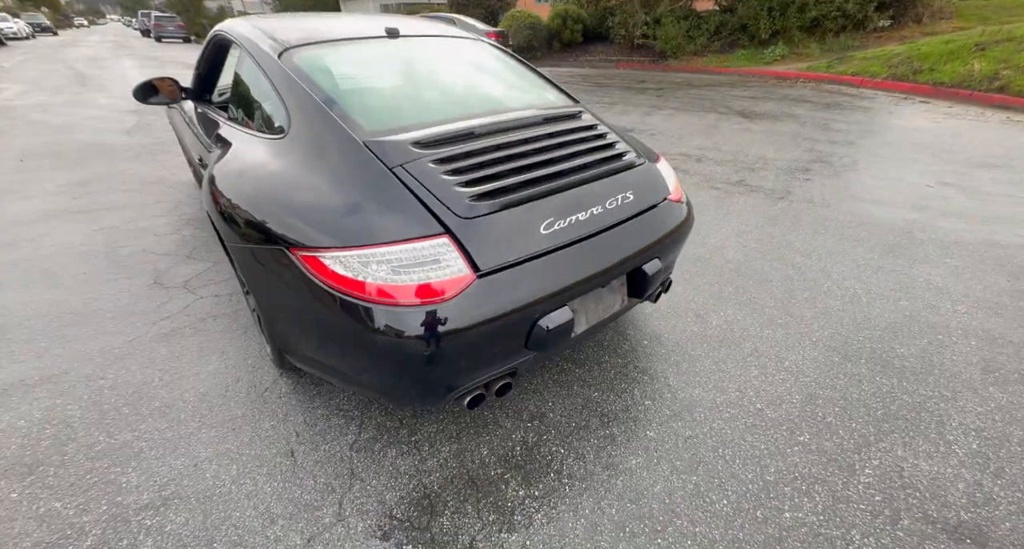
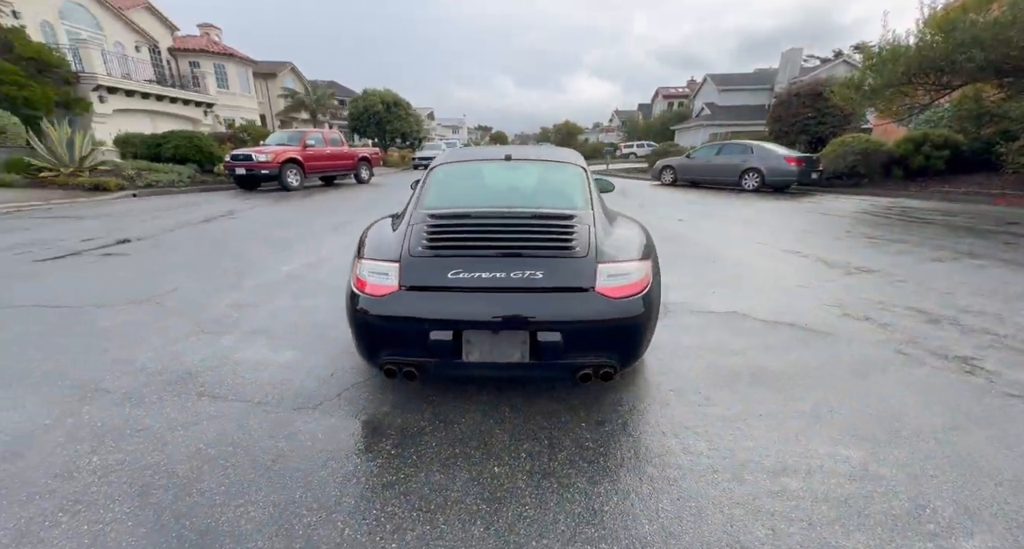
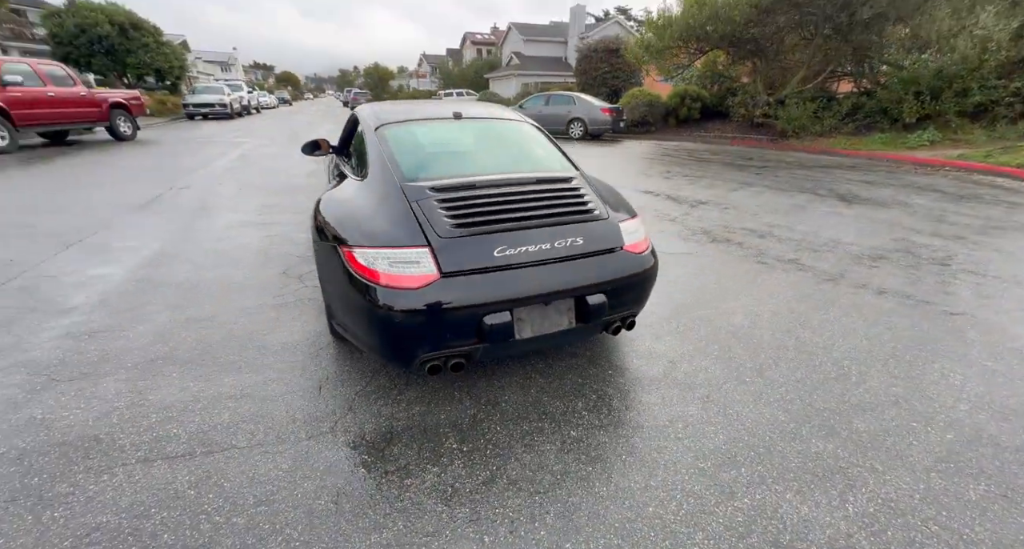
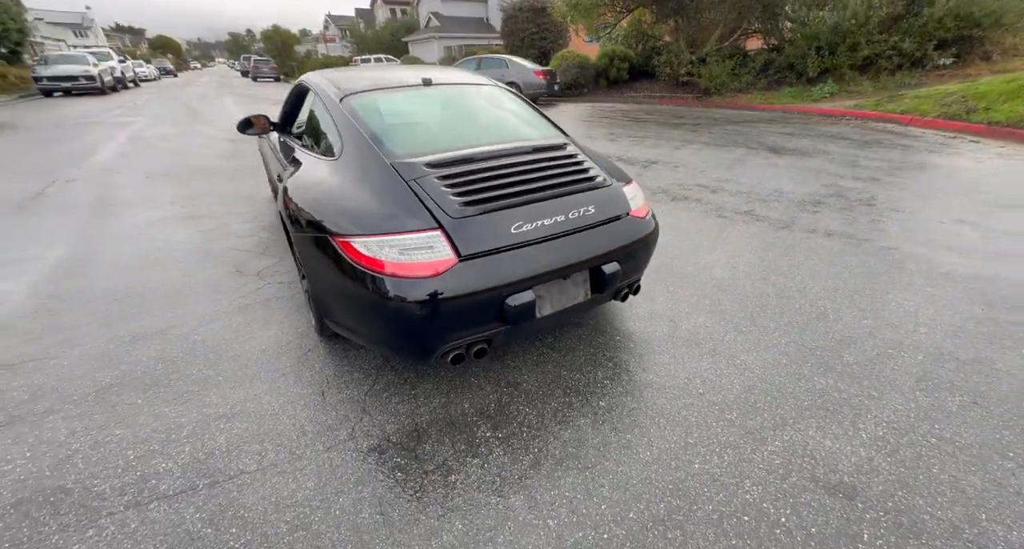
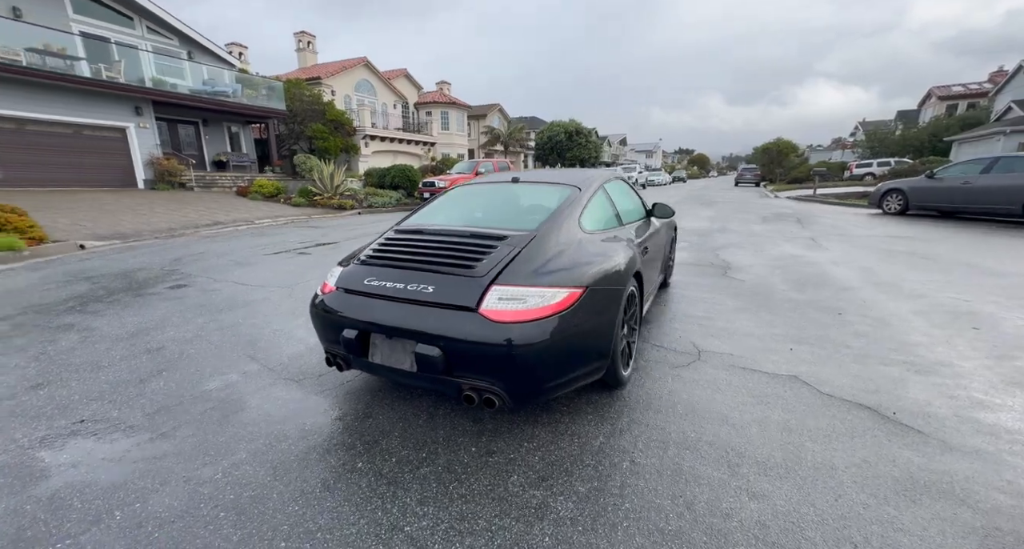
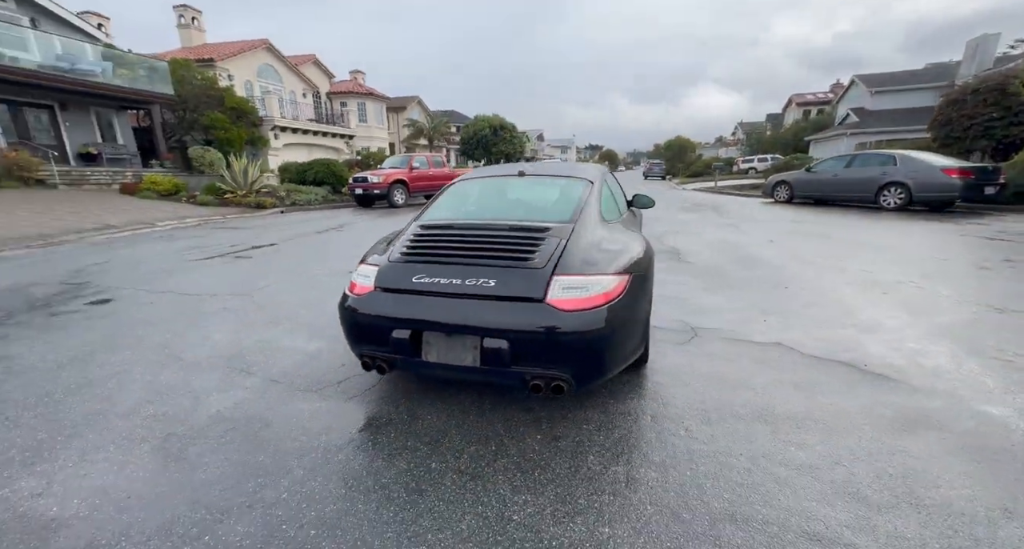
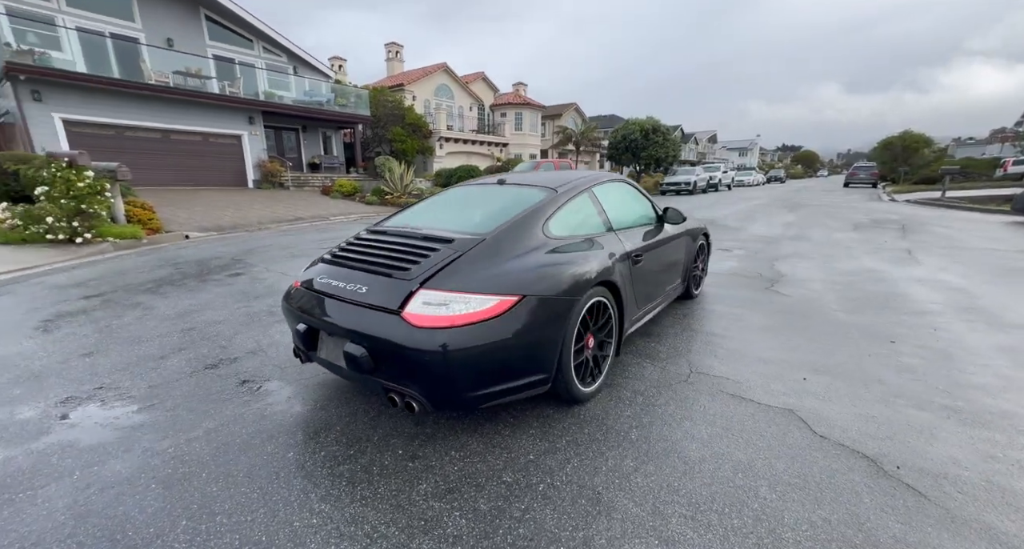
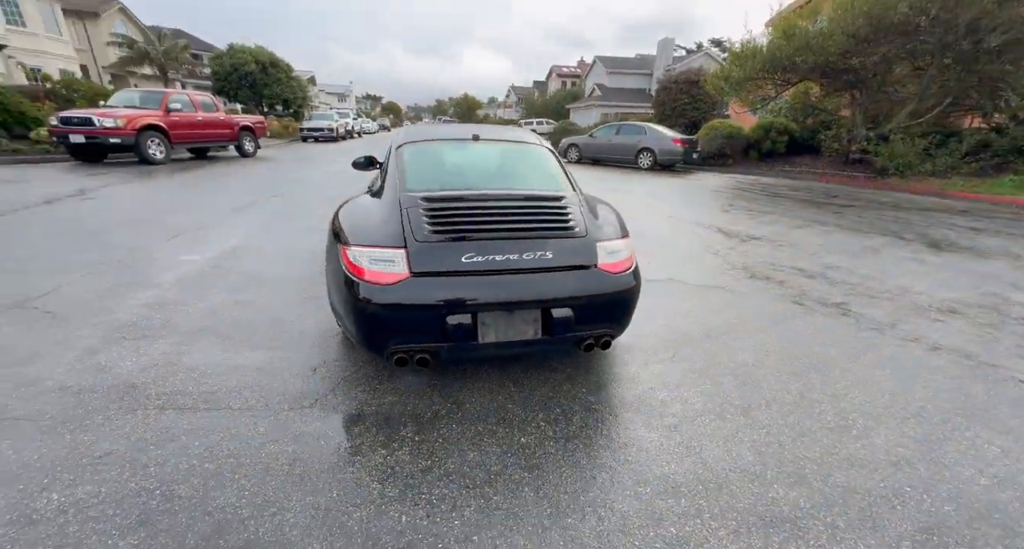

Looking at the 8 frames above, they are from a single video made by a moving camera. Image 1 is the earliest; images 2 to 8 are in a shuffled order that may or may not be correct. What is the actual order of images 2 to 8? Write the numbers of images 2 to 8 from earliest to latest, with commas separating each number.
4, 3, 8, 2, 6, 5, 7
